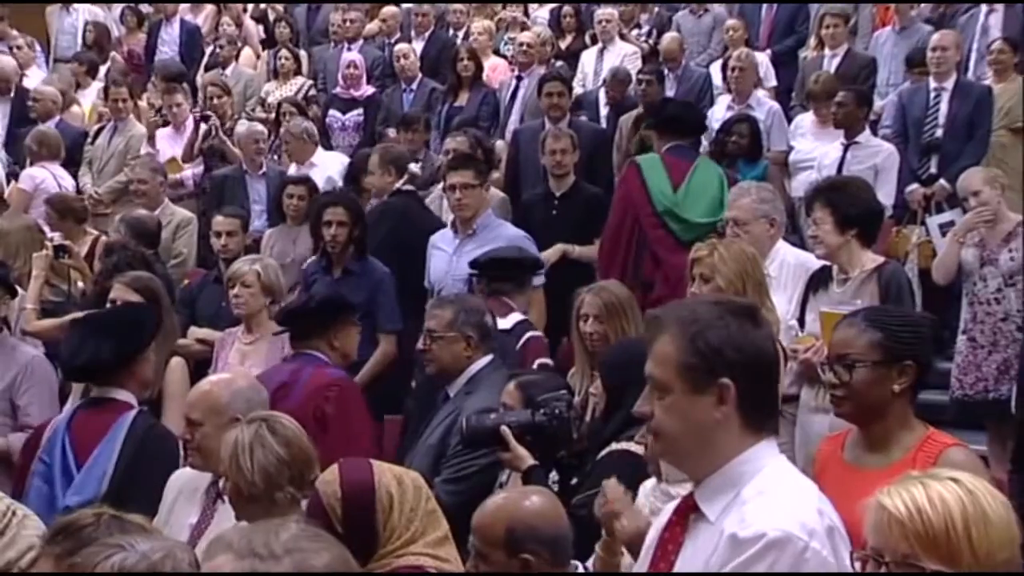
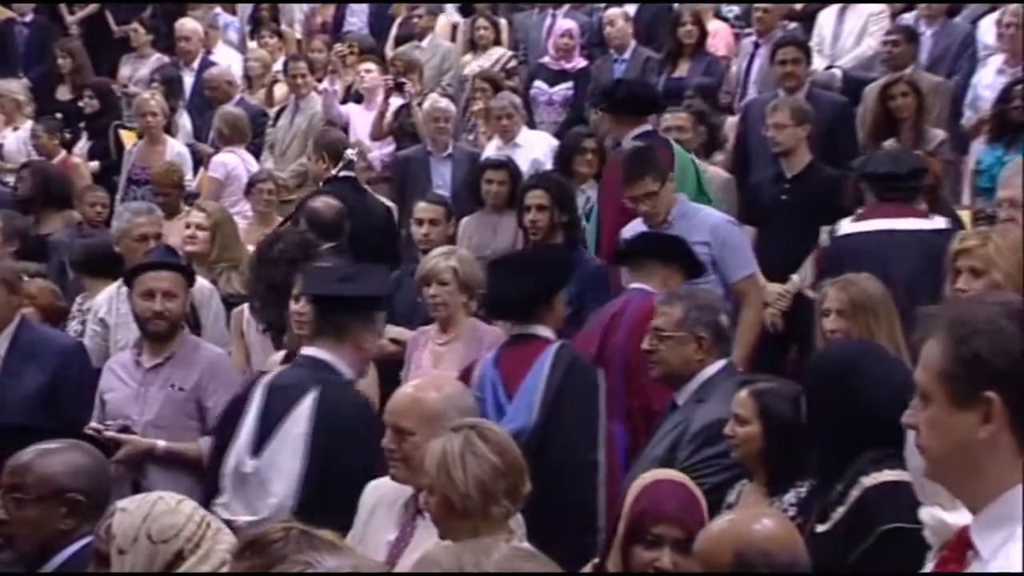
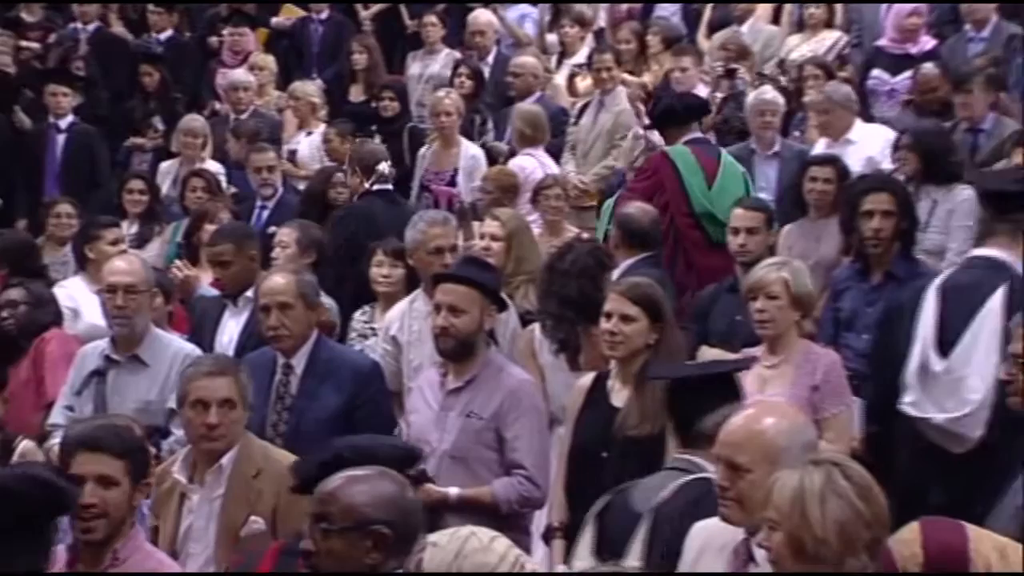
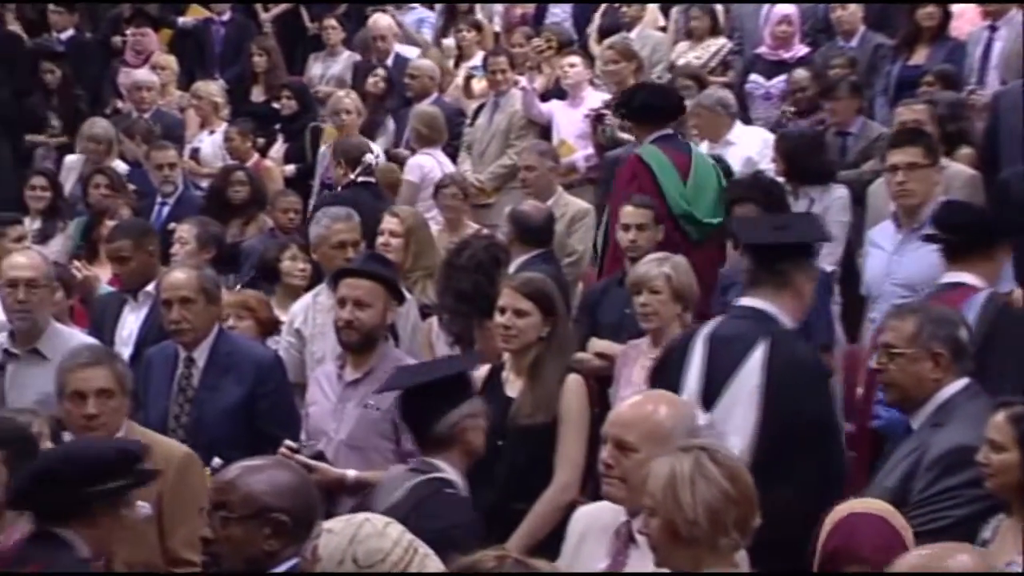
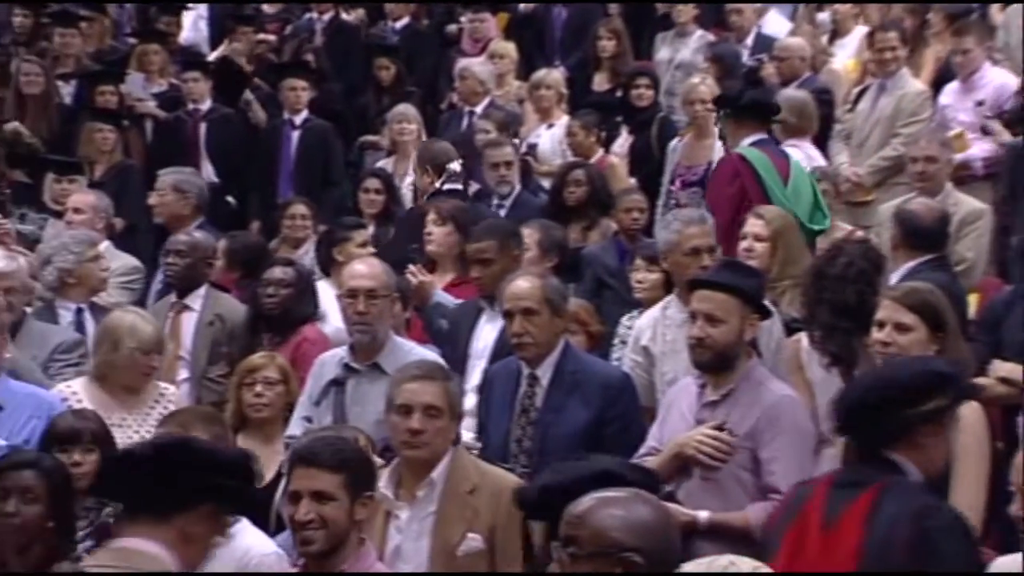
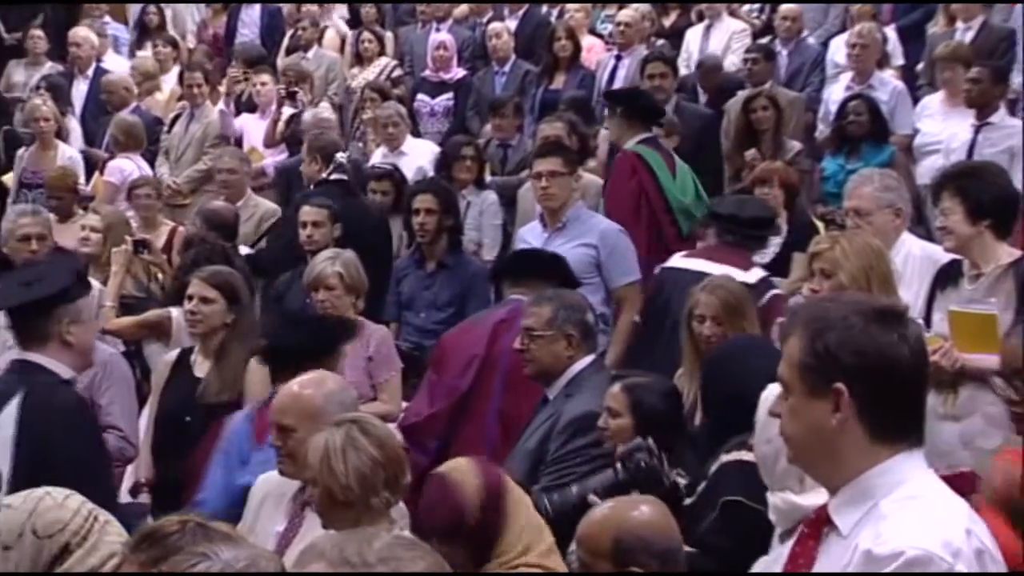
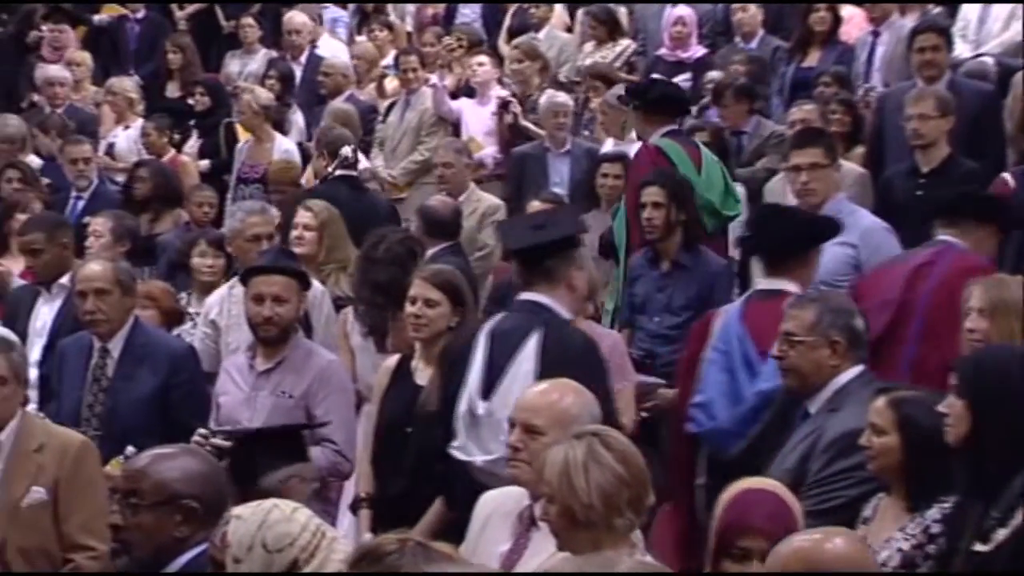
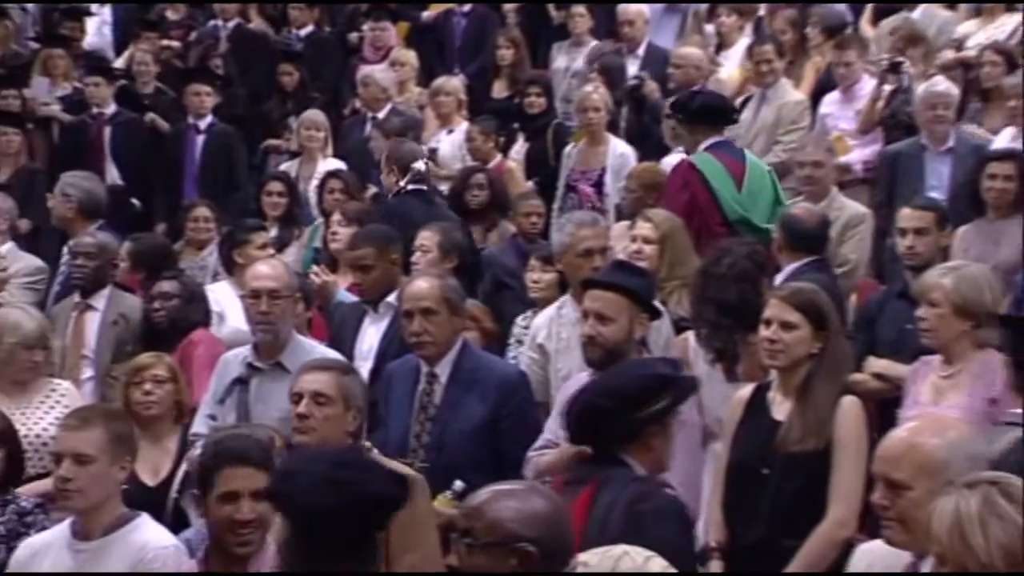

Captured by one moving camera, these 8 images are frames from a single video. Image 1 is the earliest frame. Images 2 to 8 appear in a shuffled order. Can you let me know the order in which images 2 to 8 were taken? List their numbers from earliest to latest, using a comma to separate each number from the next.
6, 2, 7, 4, 3, 8, 5
